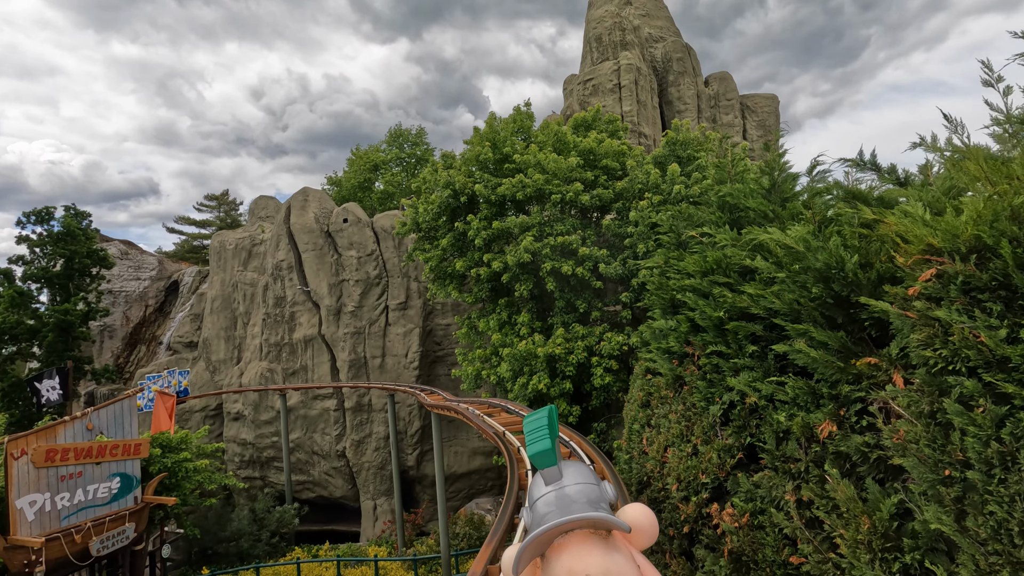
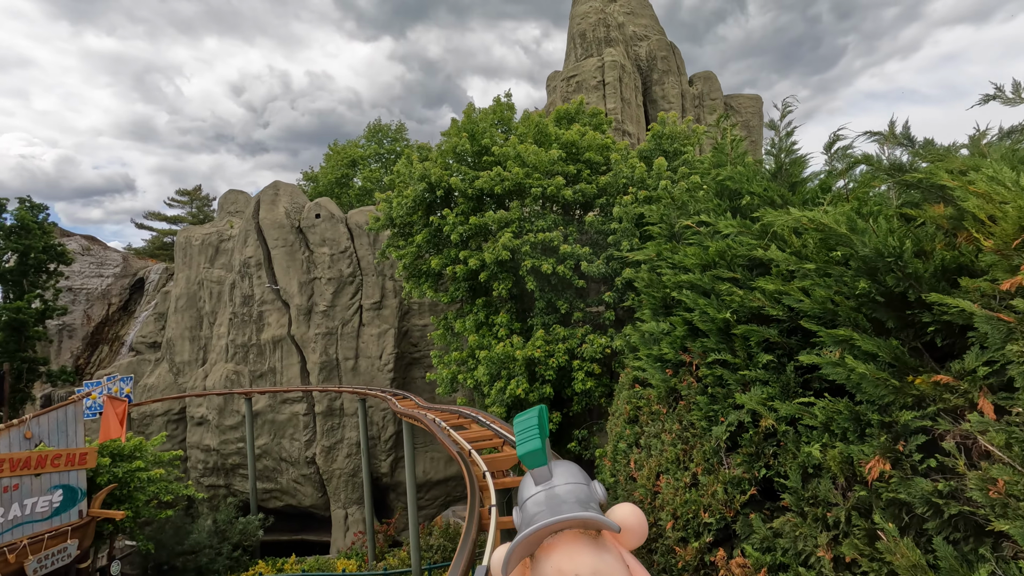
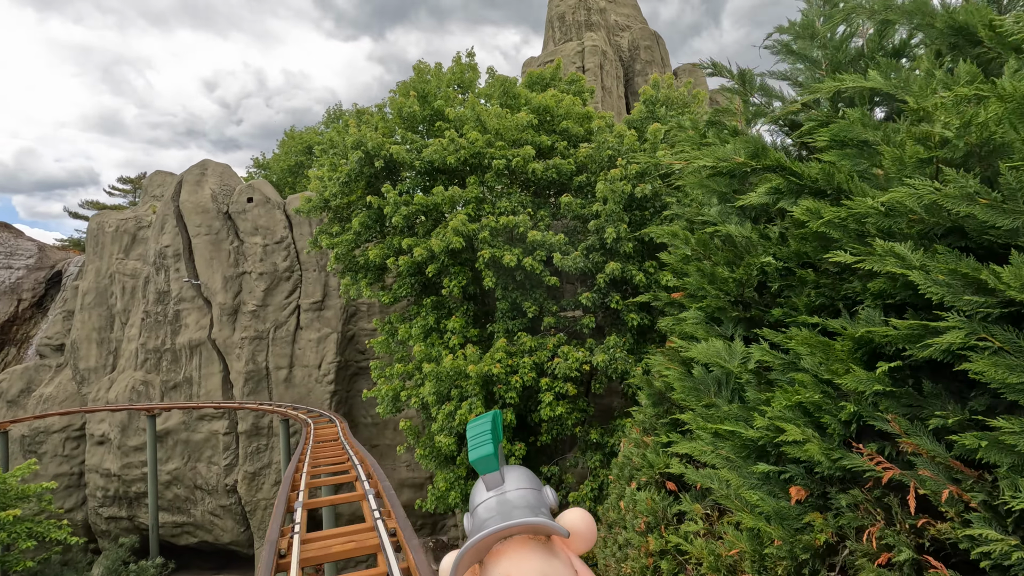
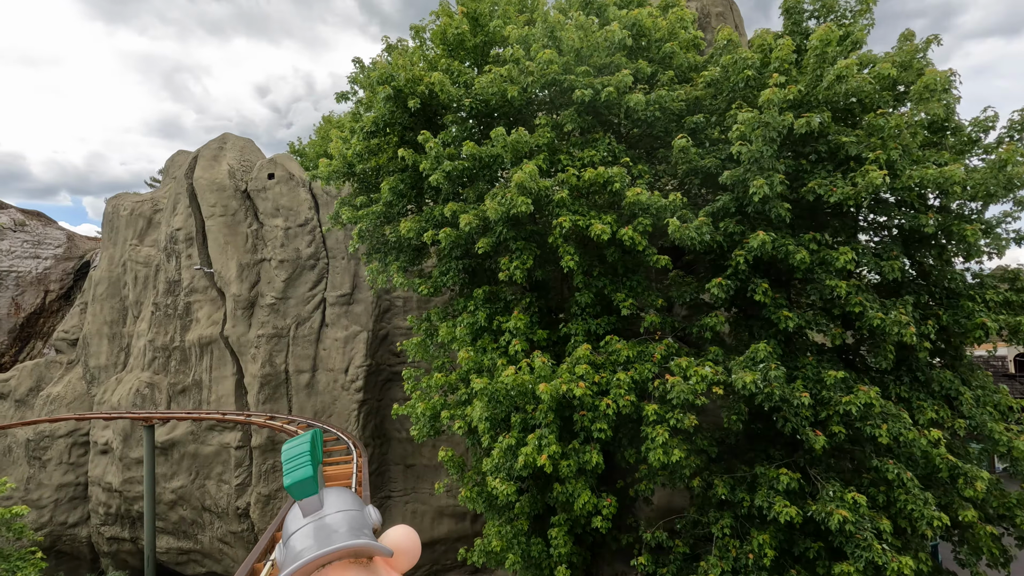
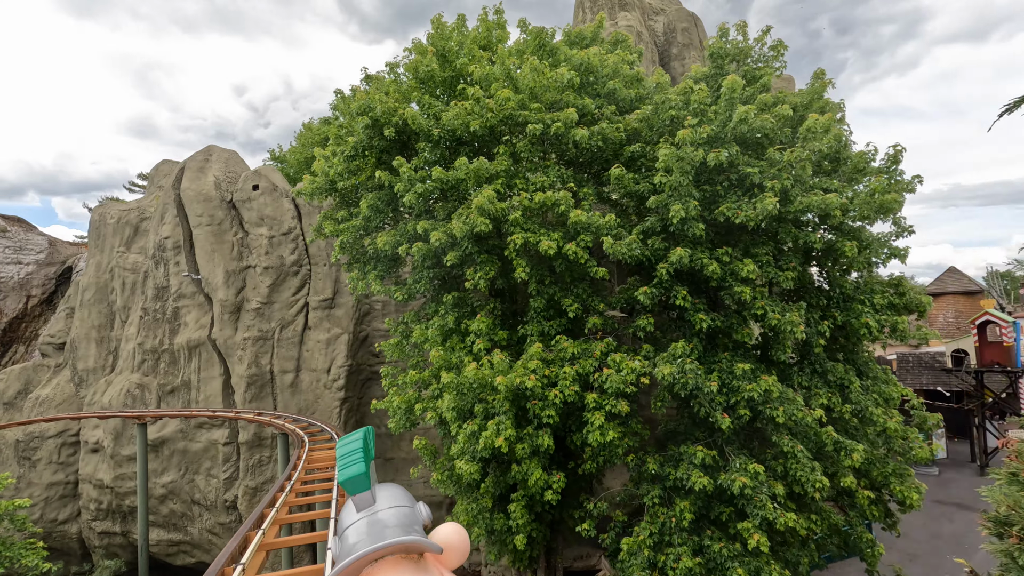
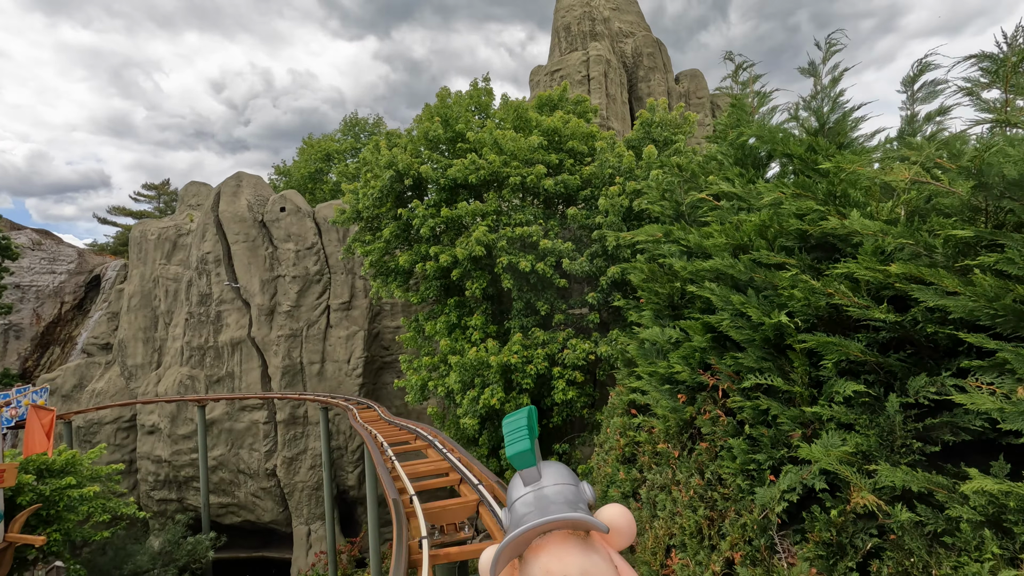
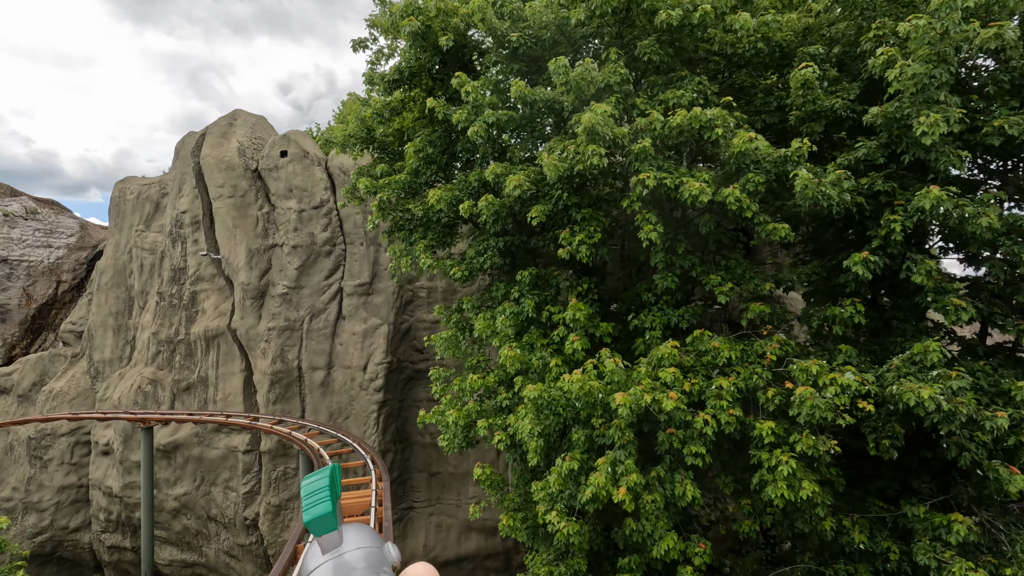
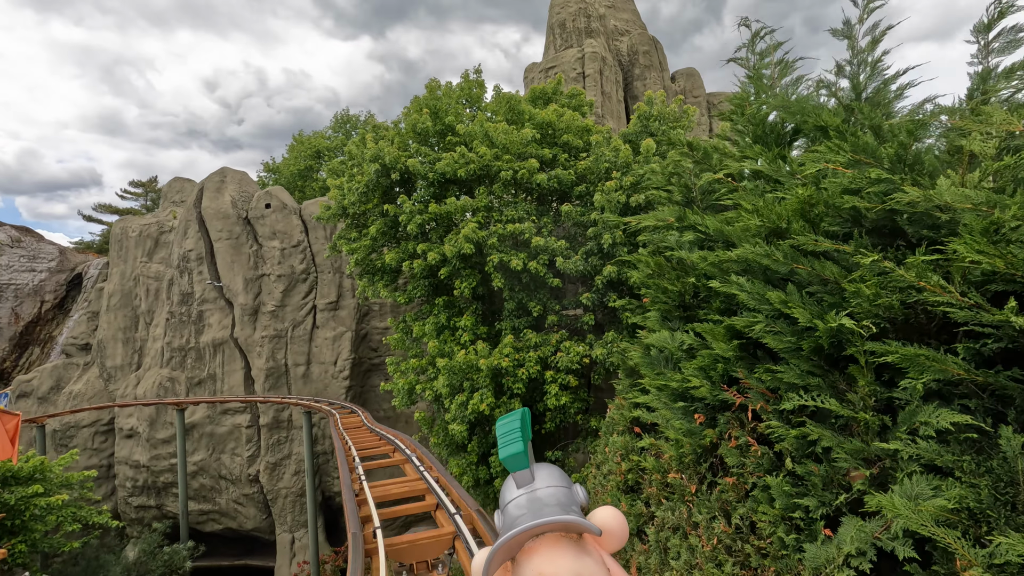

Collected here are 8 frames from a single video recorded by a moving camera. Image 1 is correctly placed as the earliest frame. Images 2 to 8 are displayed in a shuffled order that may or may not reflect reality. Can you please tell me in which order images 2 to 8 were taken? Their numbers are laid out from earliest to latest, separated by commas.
2, 6, 8, 3, 5, 4, 7
